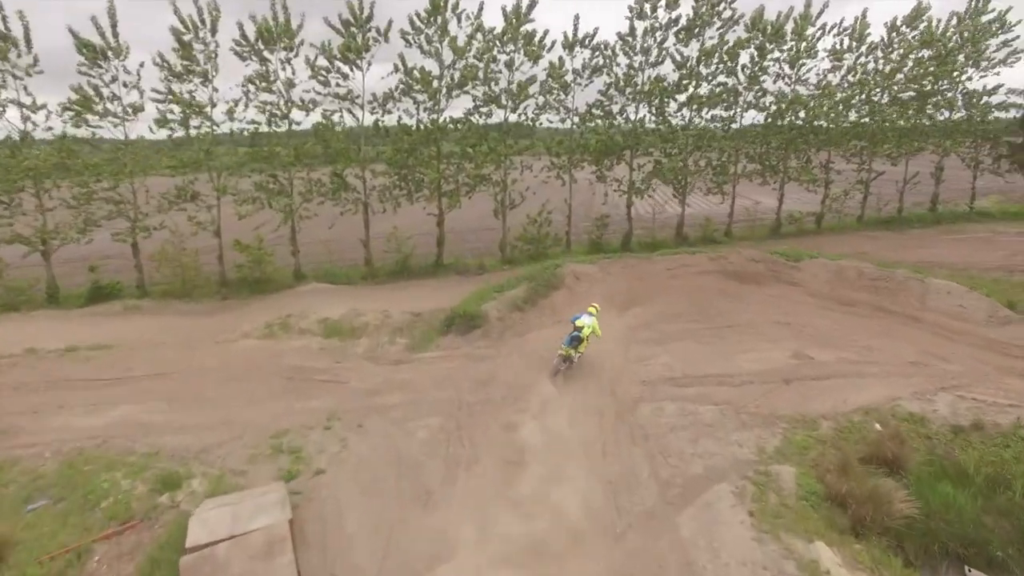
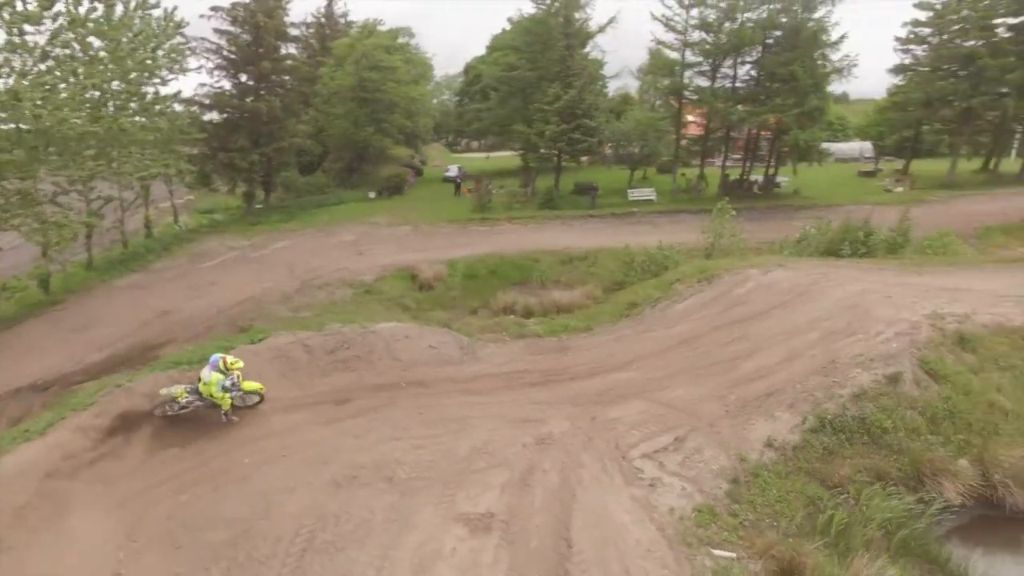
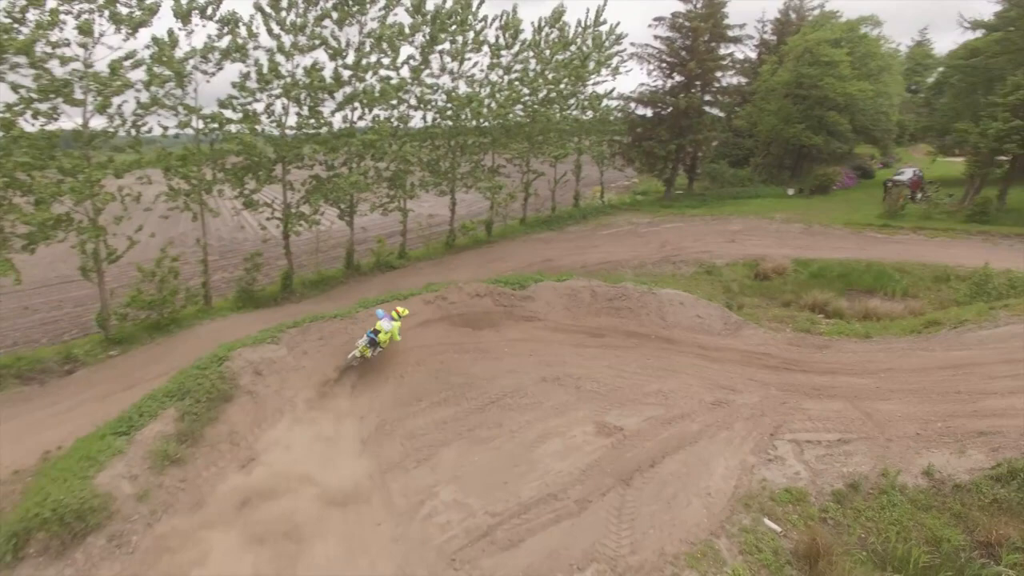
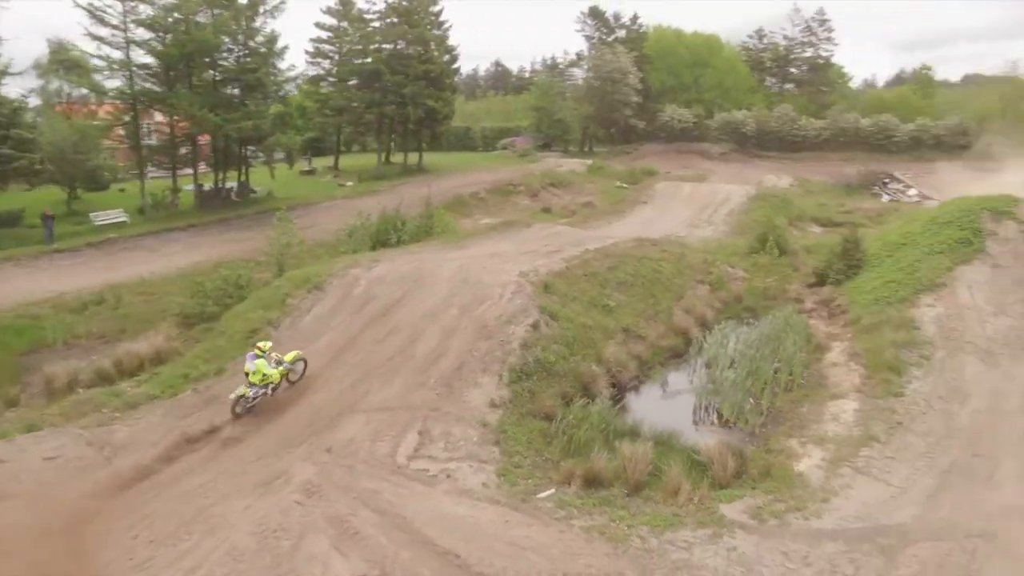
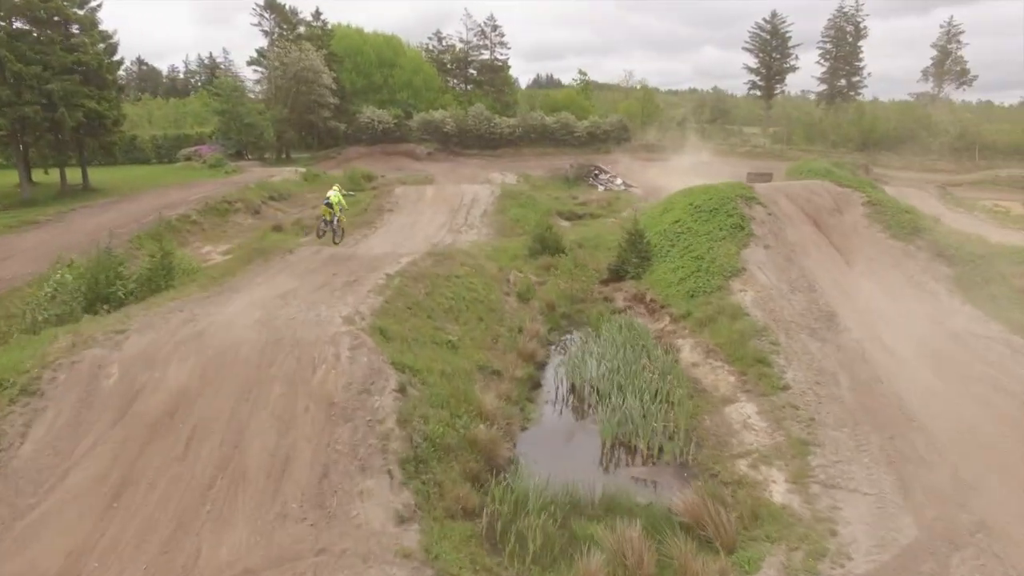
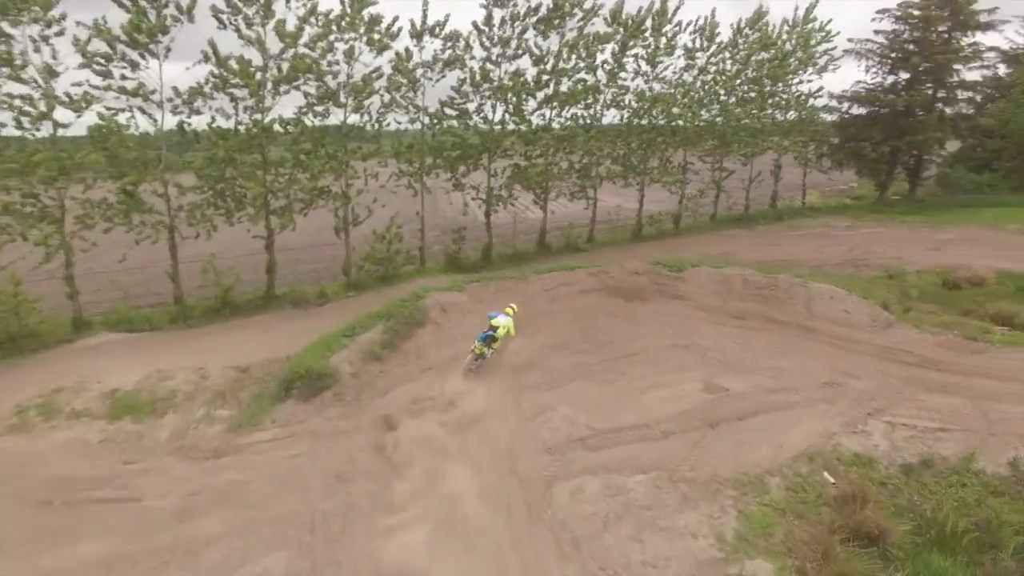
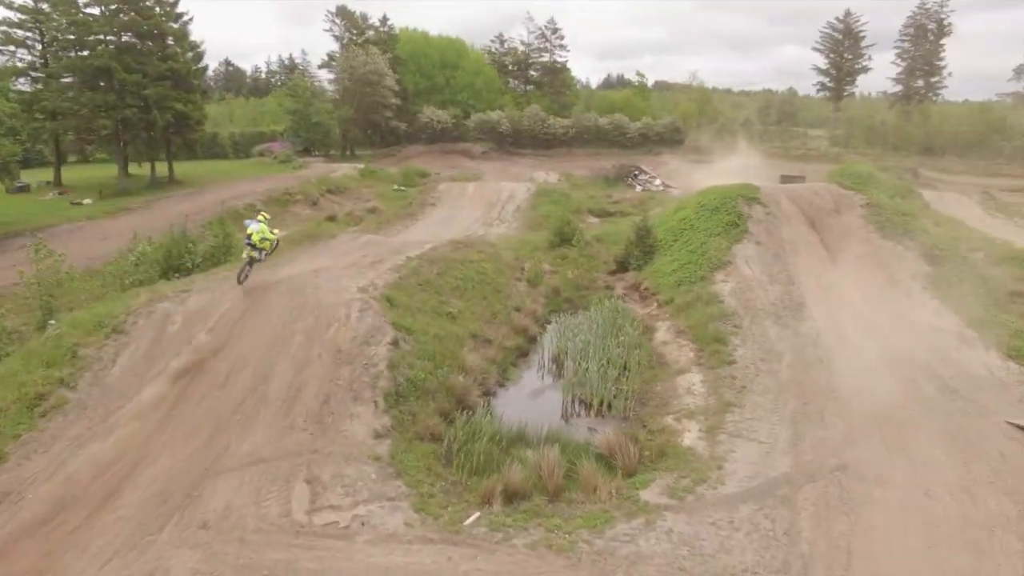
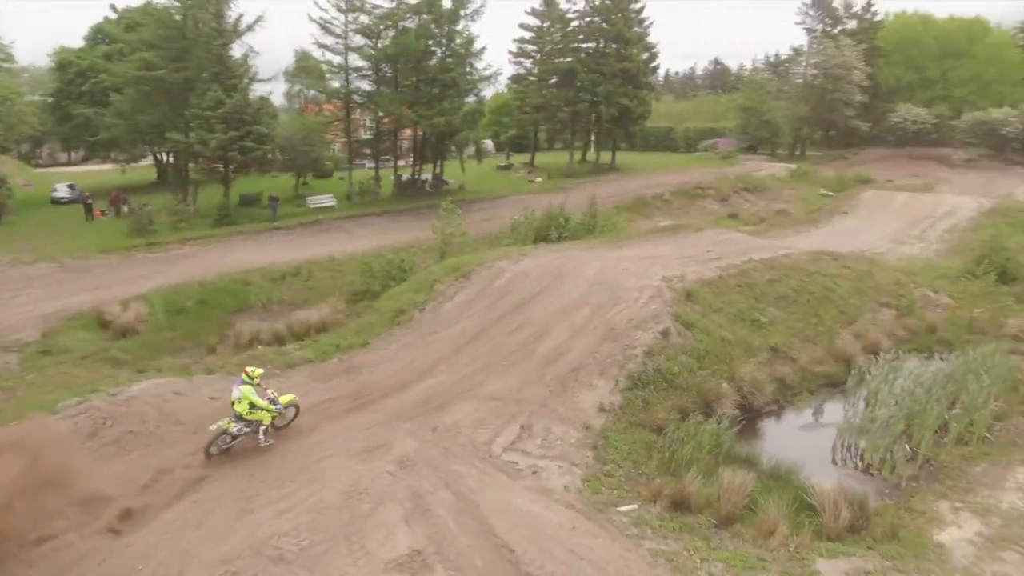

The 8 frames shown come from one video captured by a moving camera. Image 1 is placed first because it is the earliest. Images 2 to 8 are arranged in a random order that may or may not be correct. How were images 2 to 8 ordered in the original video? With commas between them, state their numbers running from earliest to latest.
6, 3, 2, 8, 4, 7, 5
